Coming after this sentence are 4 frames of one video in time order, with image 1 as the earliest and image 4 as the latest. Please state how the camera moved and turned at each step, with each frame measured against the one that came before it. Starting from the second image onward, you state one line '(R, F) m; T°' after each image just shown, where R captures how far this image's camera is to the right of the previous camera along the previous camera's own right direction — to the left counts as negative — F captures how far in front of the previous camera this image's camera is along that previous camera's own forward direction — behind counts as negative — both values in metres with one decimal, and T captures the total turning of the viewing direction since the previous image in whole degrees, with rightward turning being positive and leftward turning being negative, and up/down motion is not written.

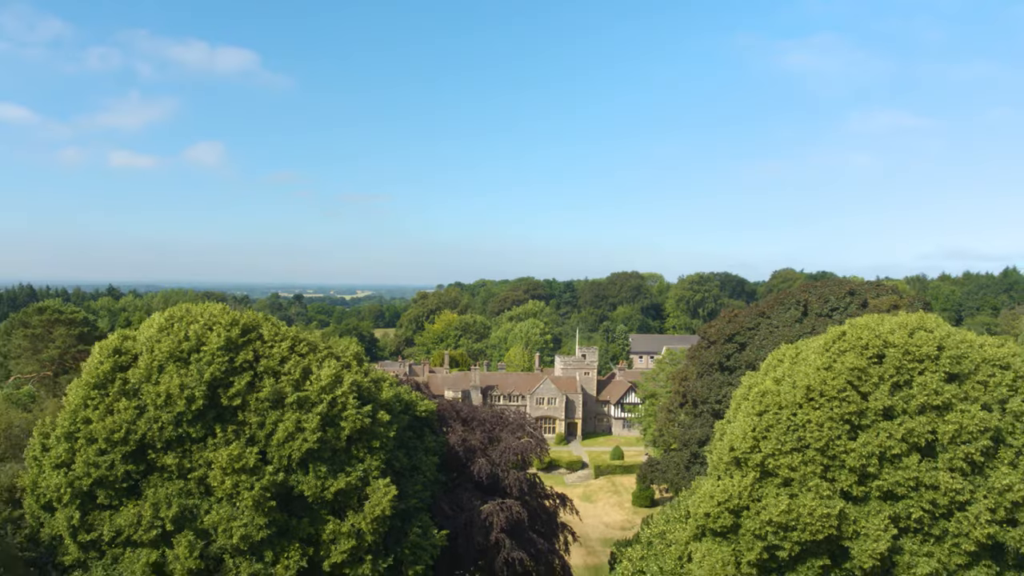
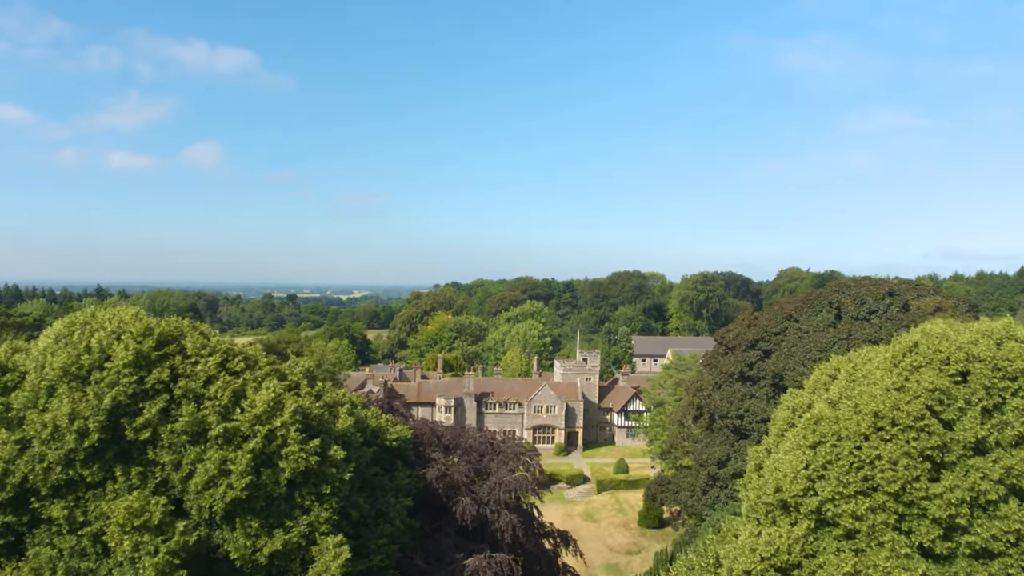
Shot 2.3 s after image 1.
(+0.2, +4.1) m; 0°
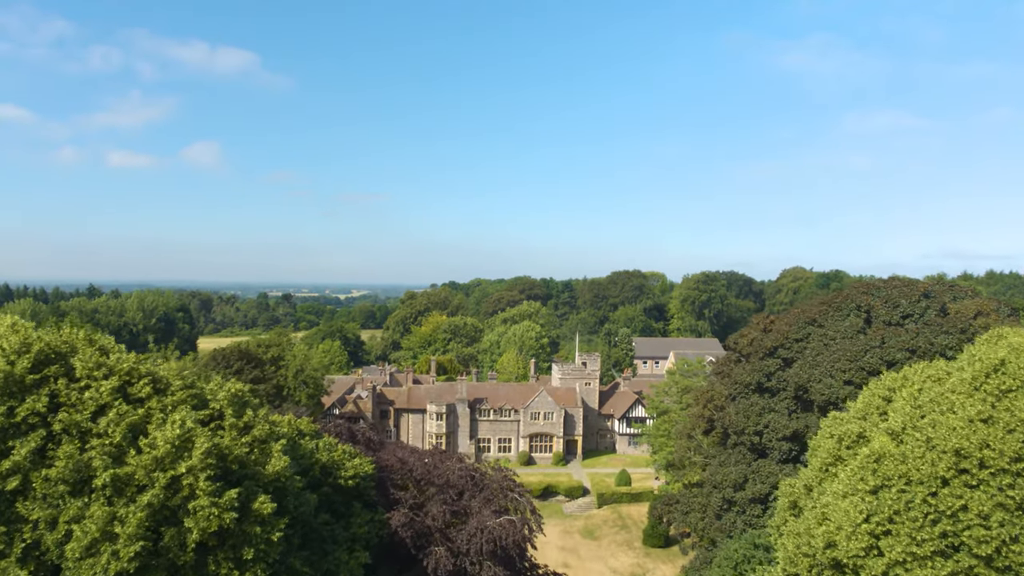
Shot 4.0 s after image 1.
(+0.4, +3.3) m; 0°
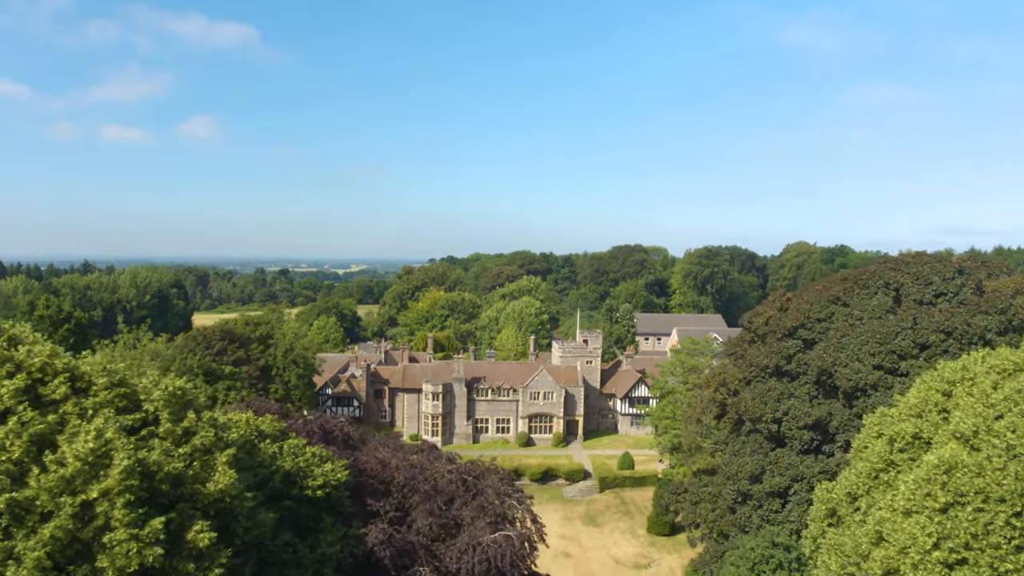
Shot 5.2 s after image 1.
(0.0, +2.3) m; 0°
